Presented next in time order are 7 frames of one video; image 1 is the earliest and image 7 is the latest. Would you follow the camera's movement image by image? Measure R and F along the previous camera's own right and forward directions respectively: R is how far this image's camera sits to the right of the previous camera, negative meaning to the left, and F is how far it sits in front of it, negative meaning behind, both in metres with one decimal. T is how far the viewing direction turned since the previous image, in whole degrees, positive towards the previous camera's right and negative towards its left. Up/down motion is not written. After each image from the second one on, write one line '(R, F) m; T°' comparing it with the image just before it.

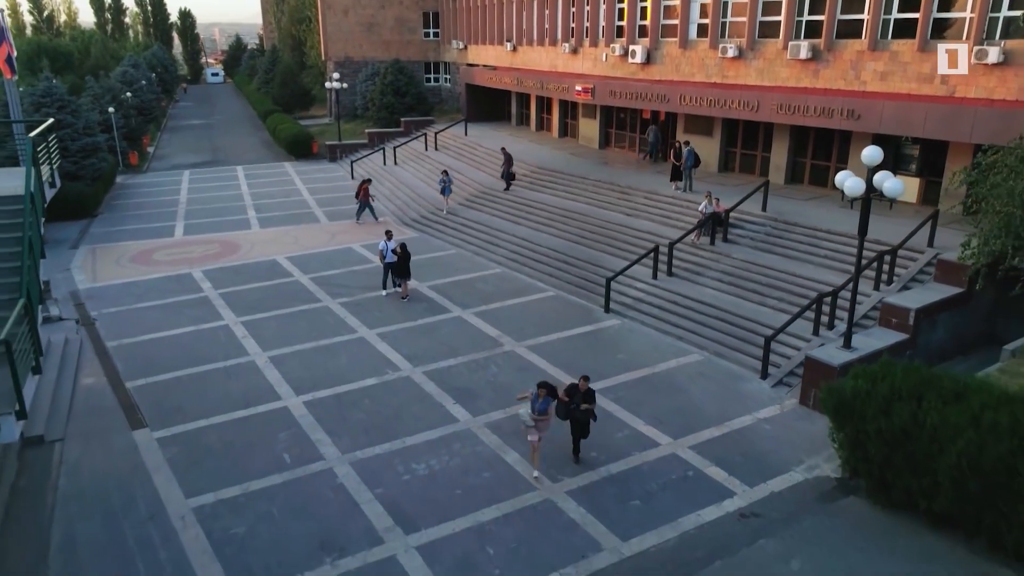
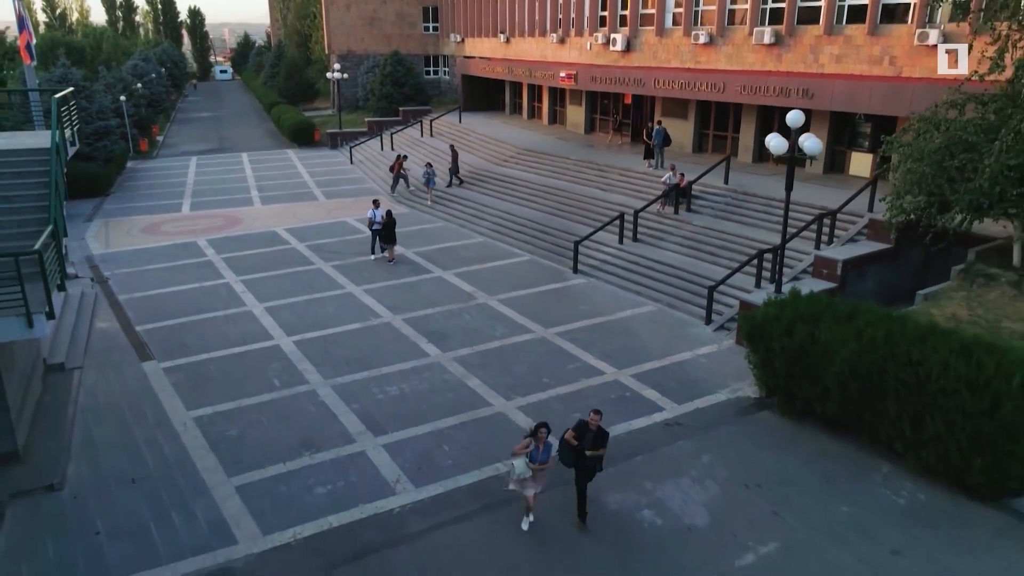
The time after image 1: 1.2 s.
(+0.7, -1.4) m; -1°
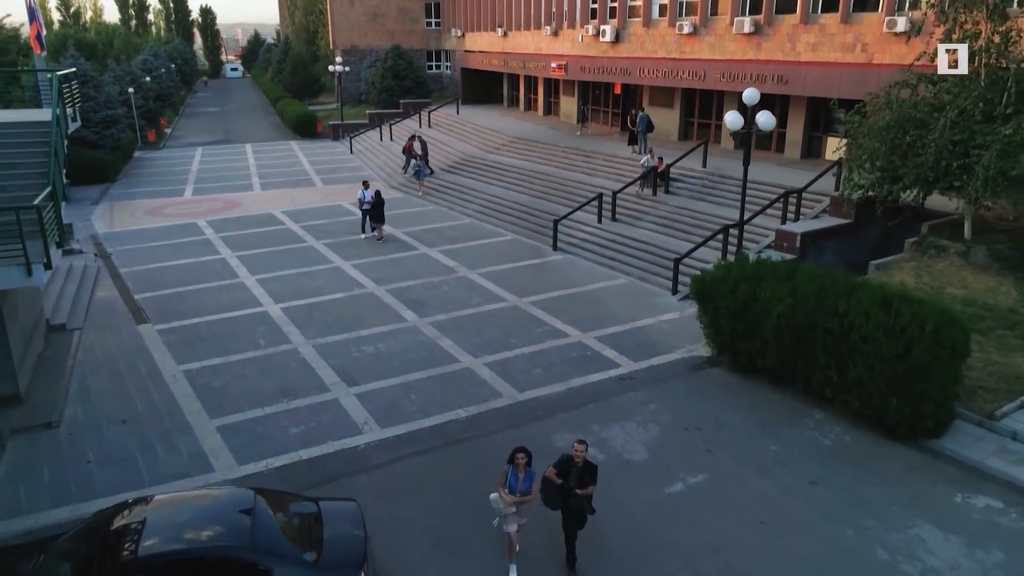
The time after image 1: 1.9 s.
(+0.7, -0.8) m; -1°
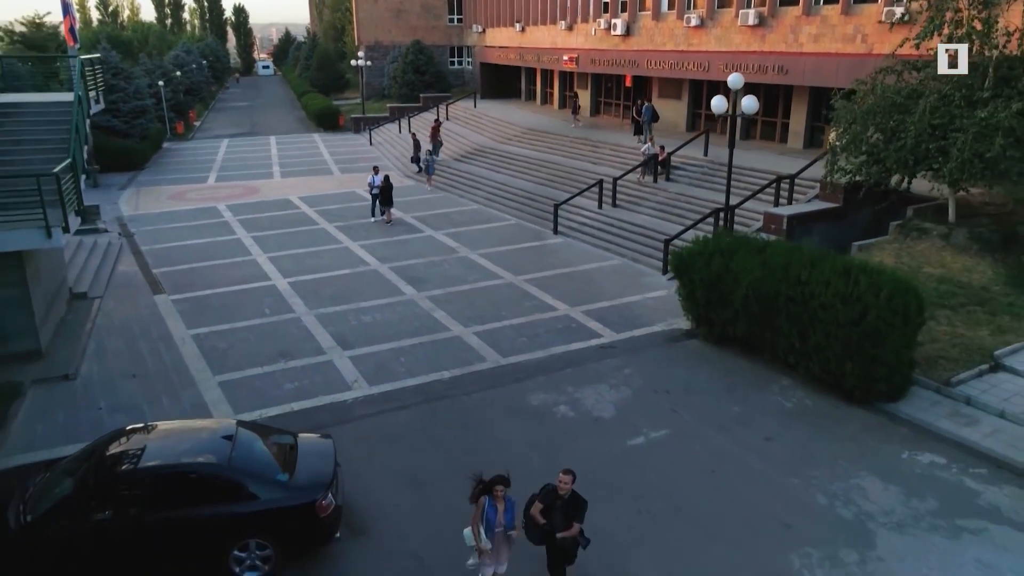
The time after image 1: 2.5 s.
(+0.6, -0.6) m; -2°
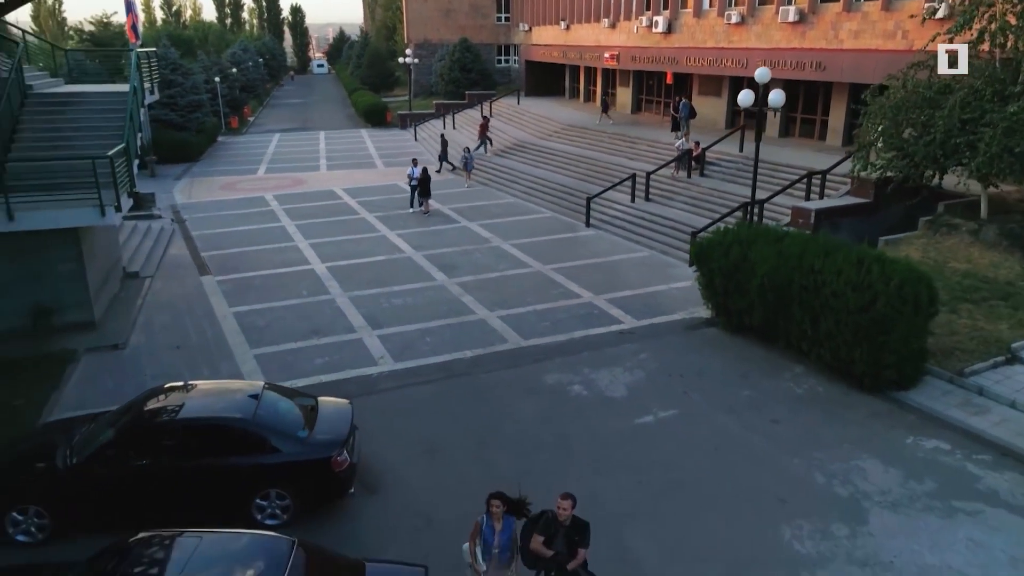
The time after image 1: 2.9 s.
(+0.4, -0.4) m; -4°
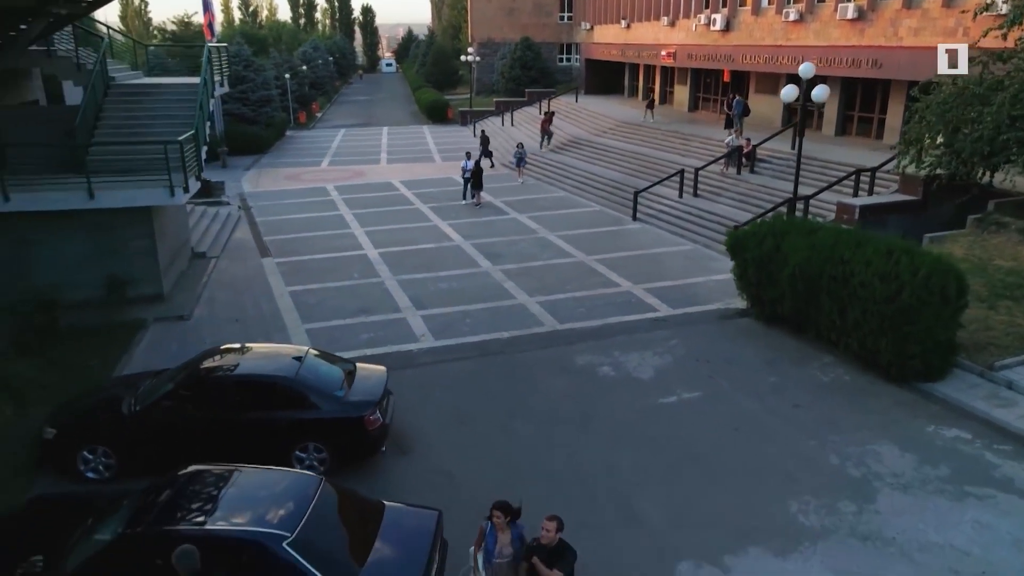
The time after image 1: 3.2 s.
(+0.4, -0.5) m; -5°
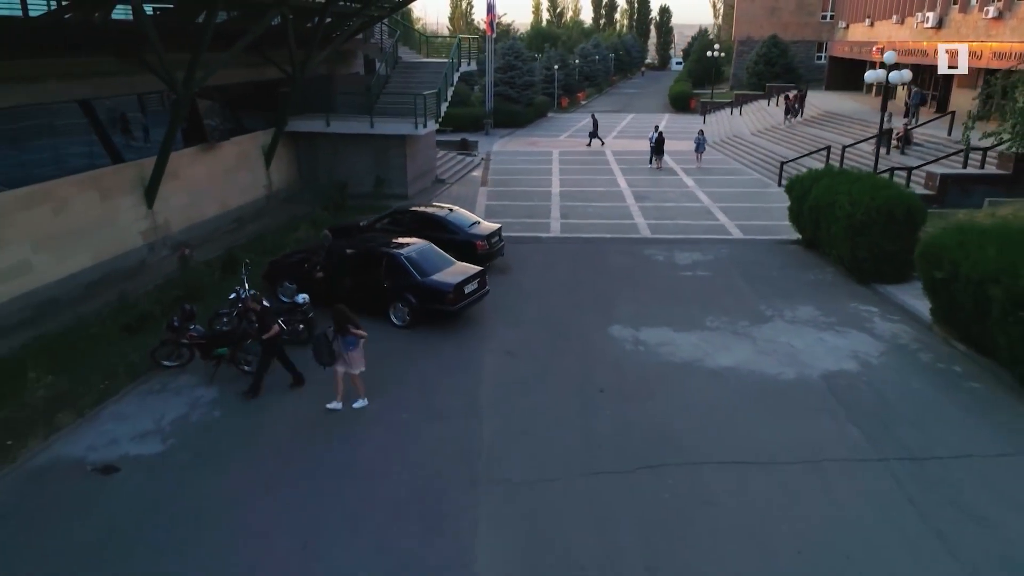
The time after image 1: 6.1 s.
(+4.1, -4.8) m; -21°
